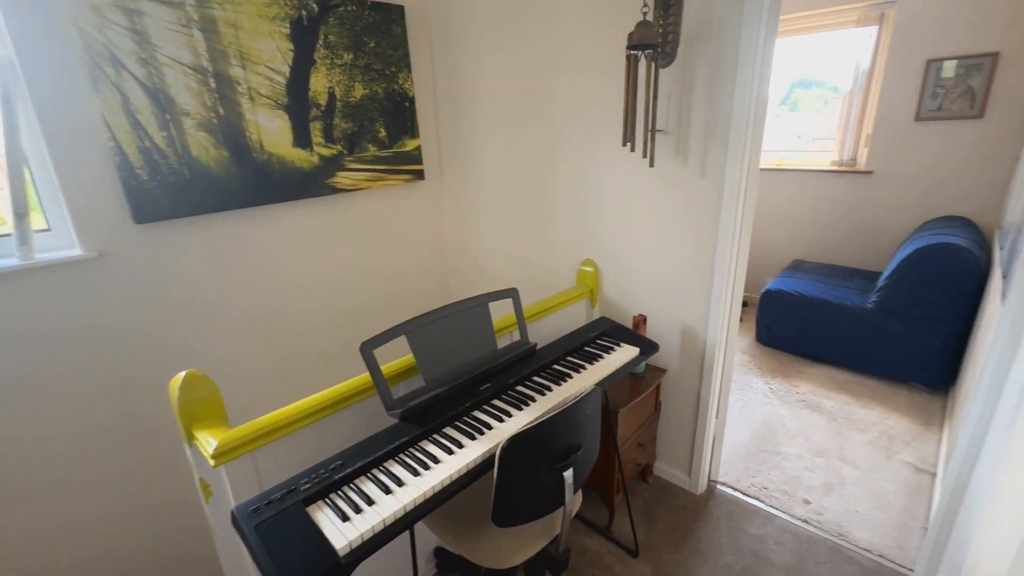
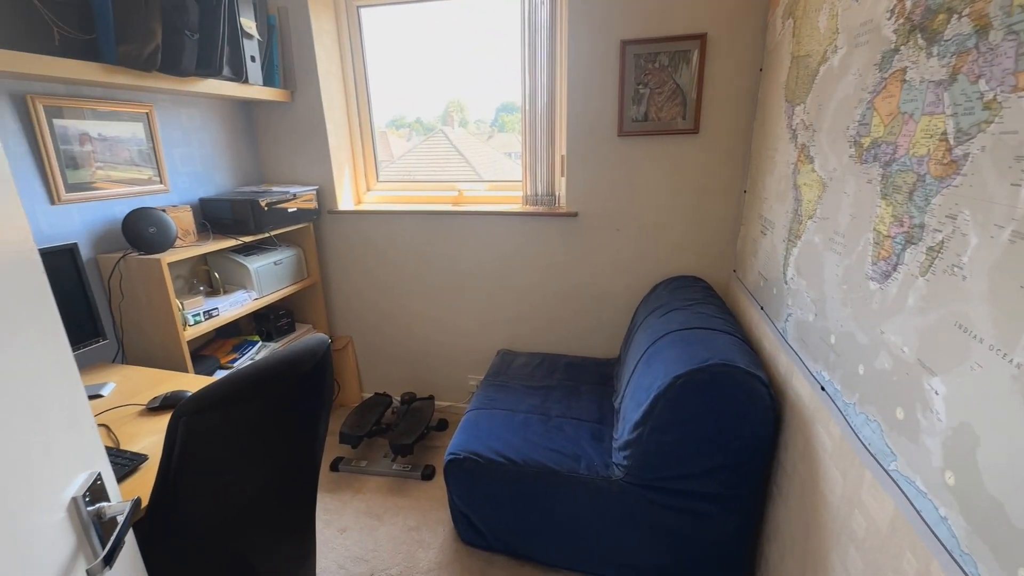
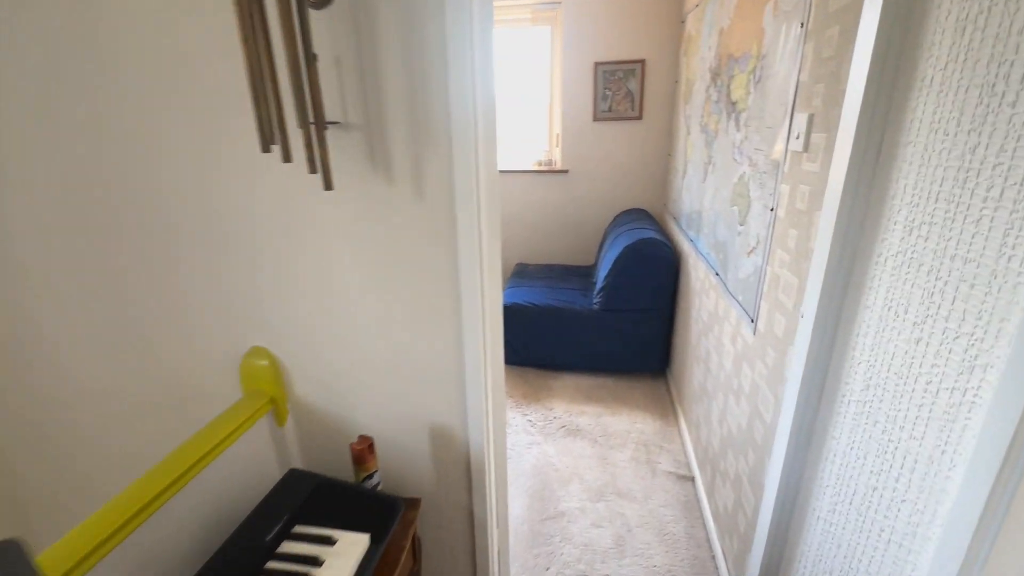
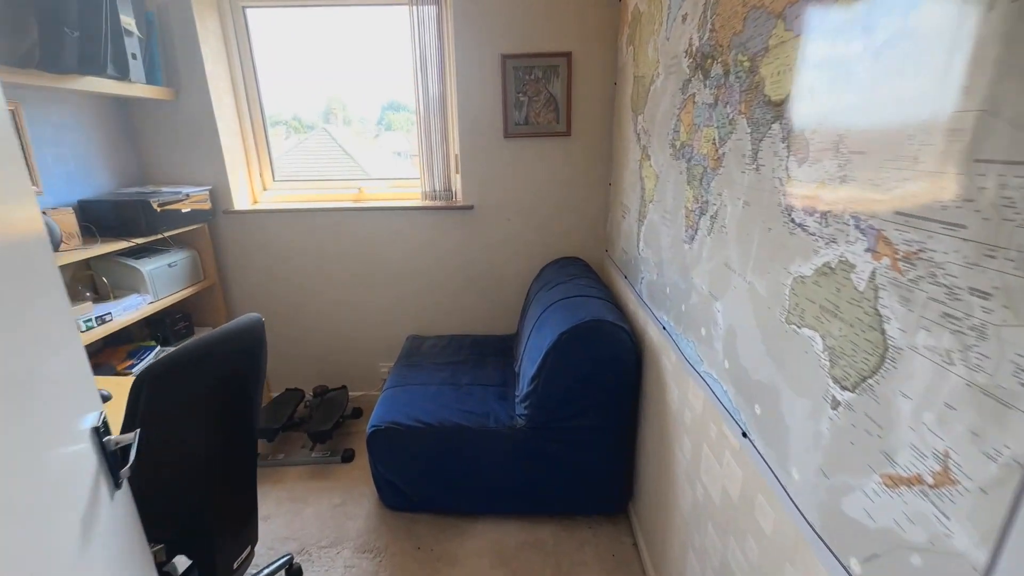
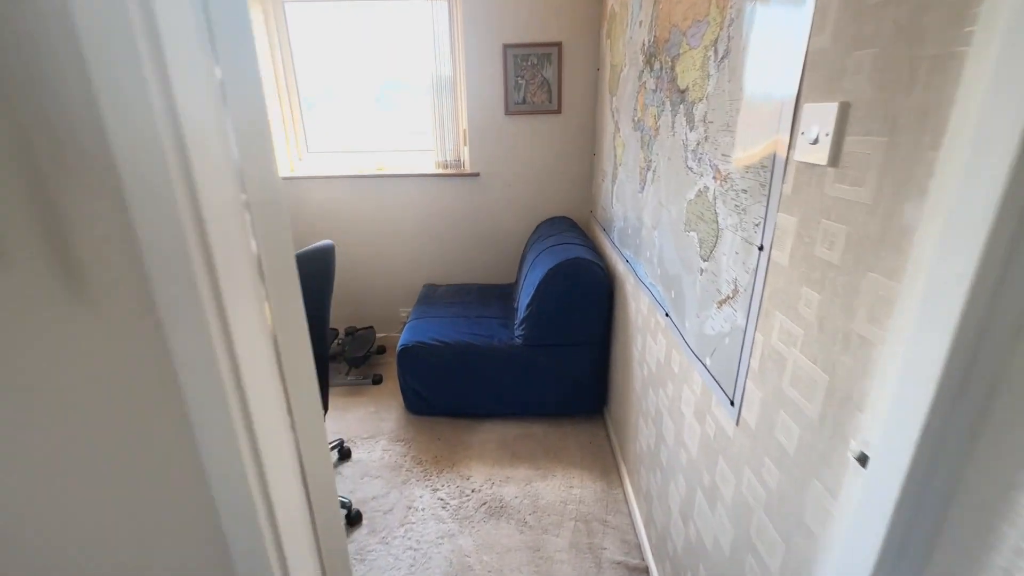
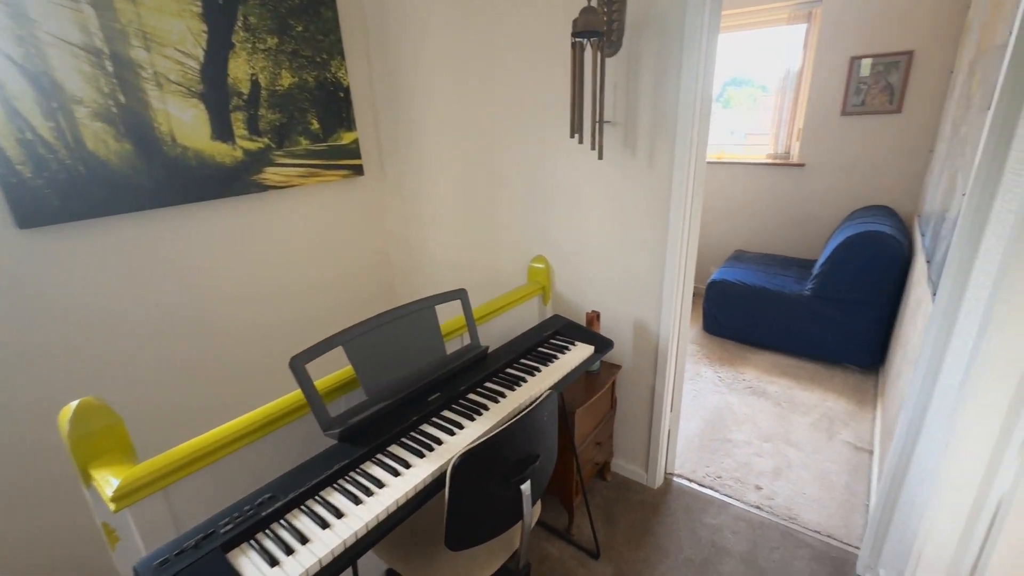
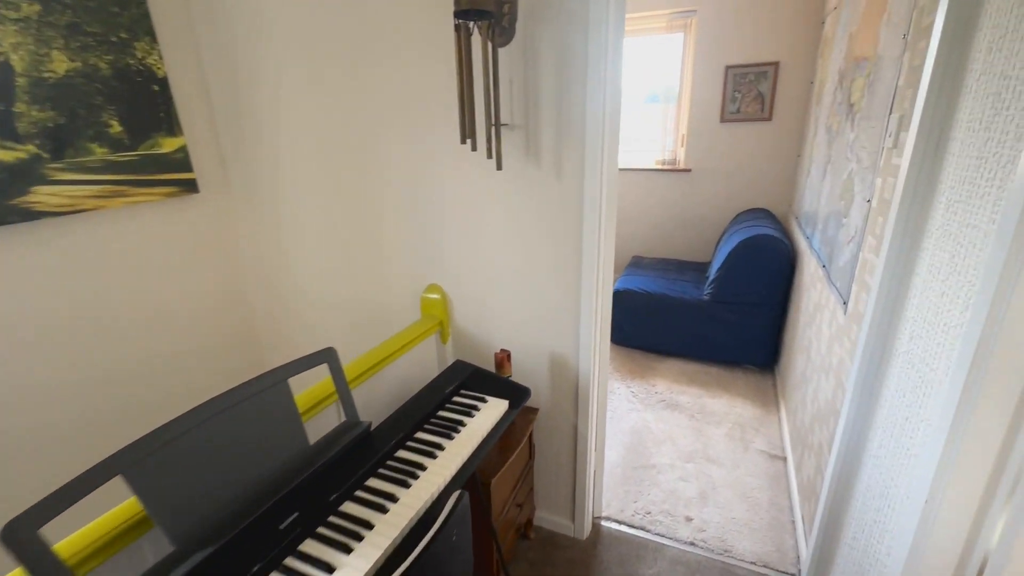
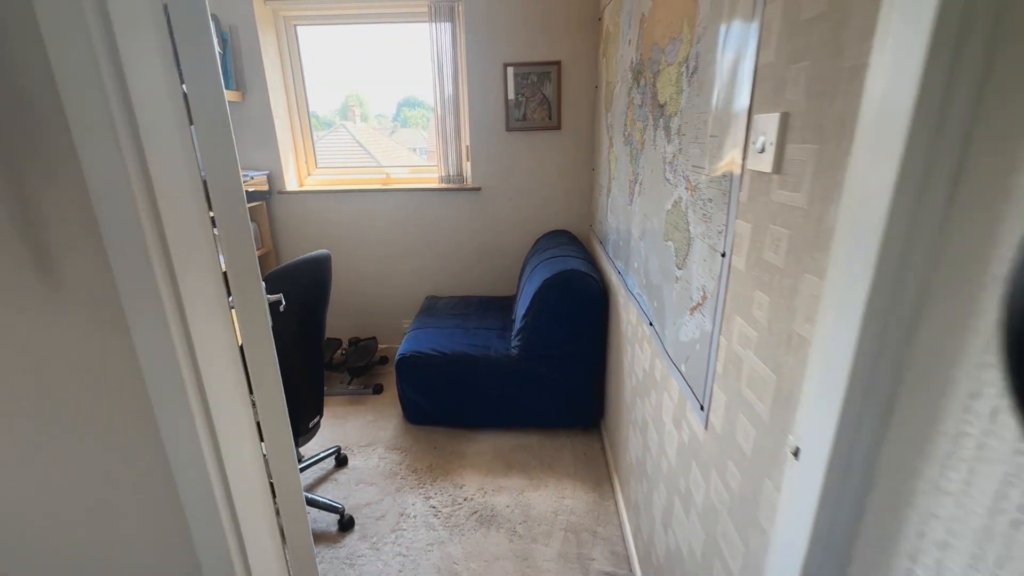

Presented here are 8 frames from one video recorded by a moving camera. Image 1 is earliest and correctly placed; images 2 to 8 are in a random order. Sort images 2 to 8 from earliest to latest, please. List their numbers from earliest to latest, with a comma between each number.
6, 7, 3, 5, 4, 2, 8
